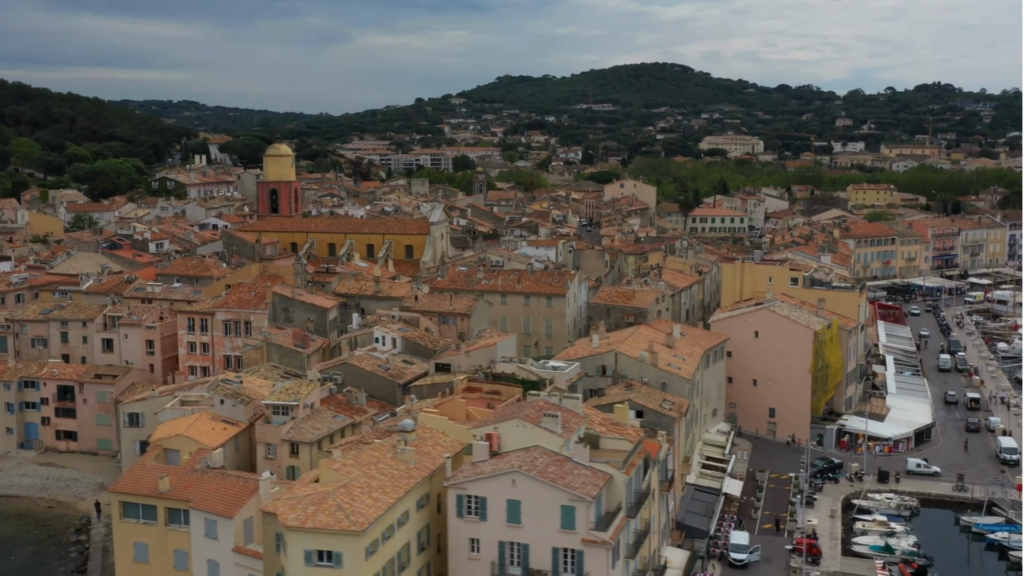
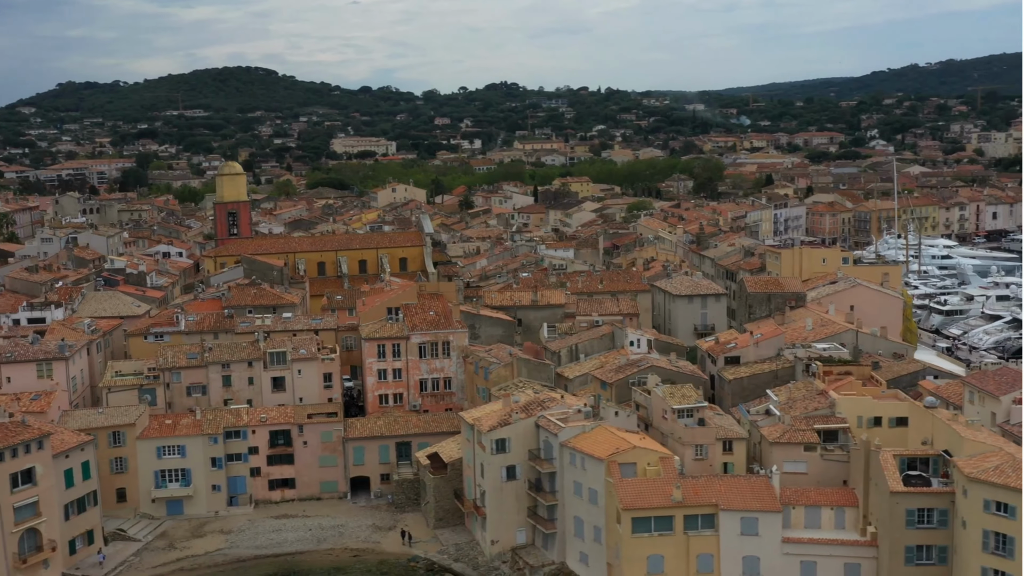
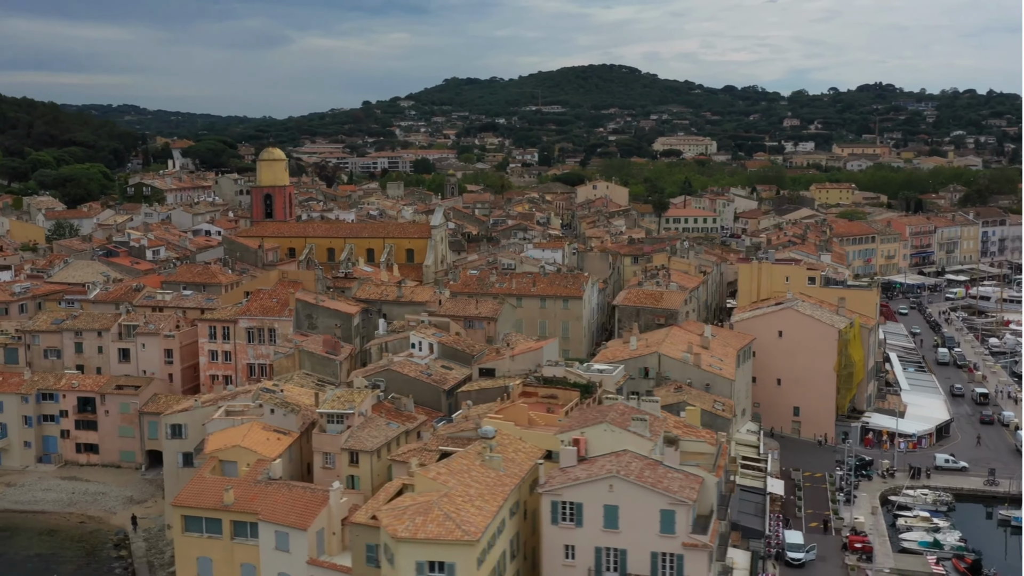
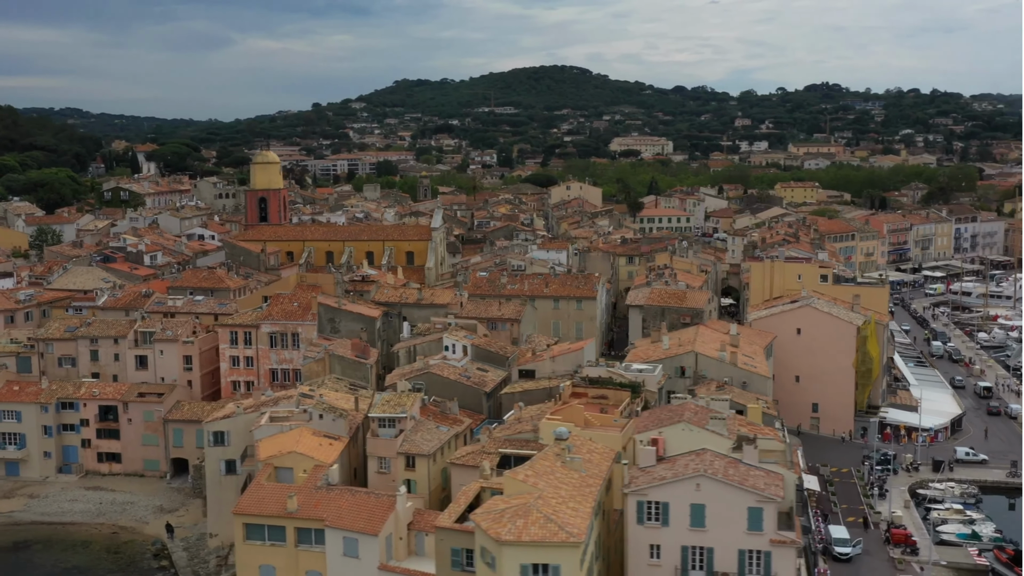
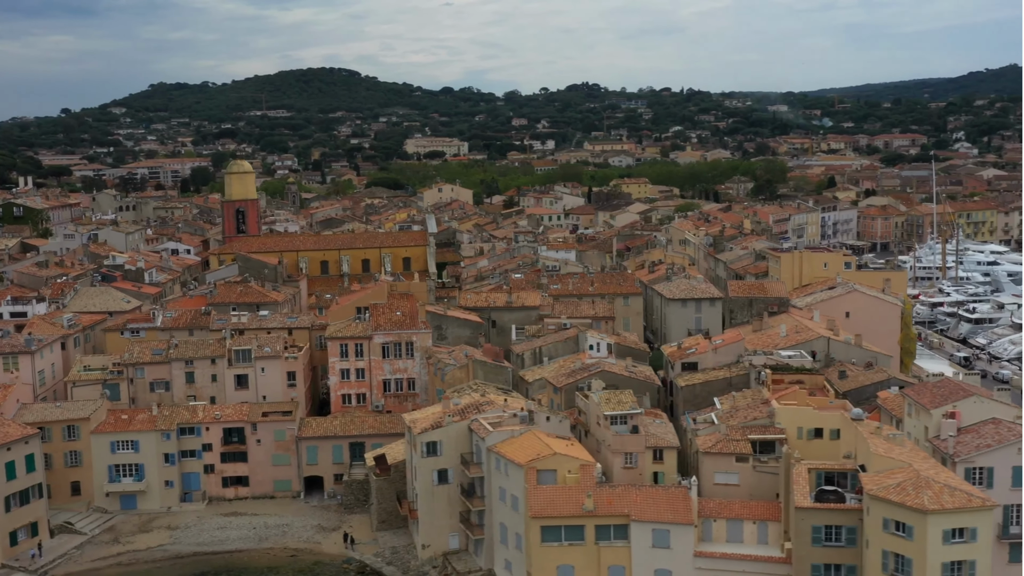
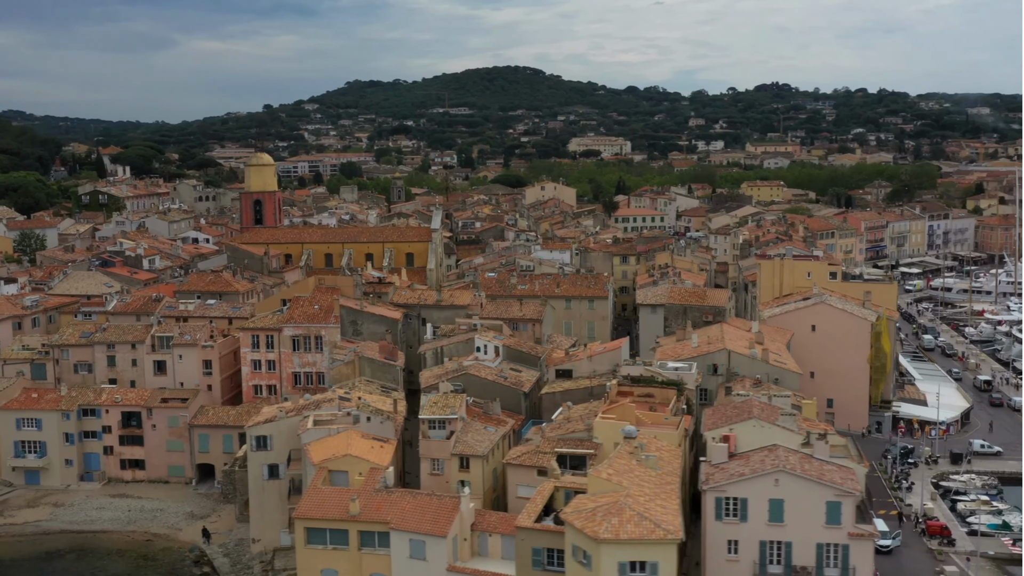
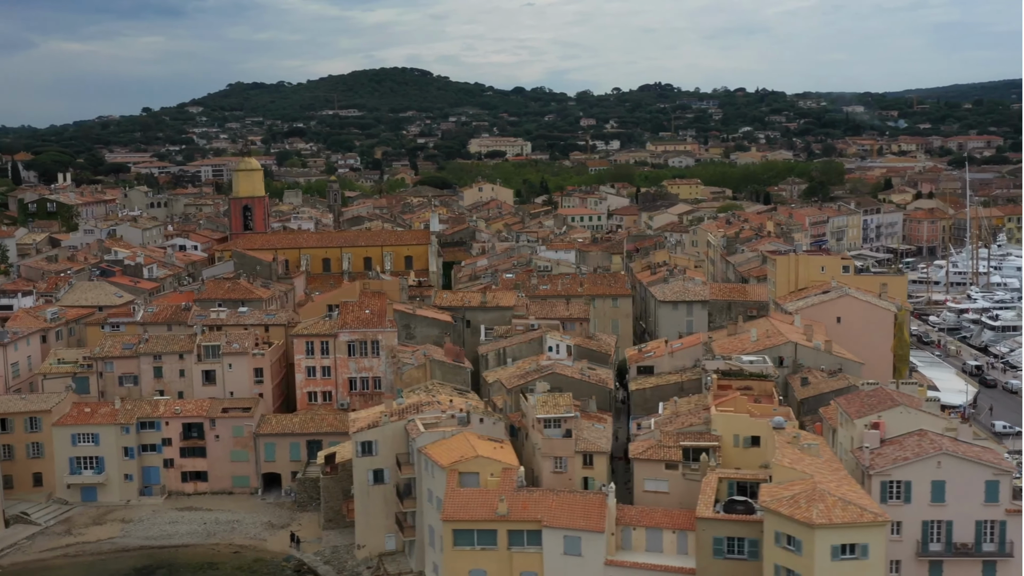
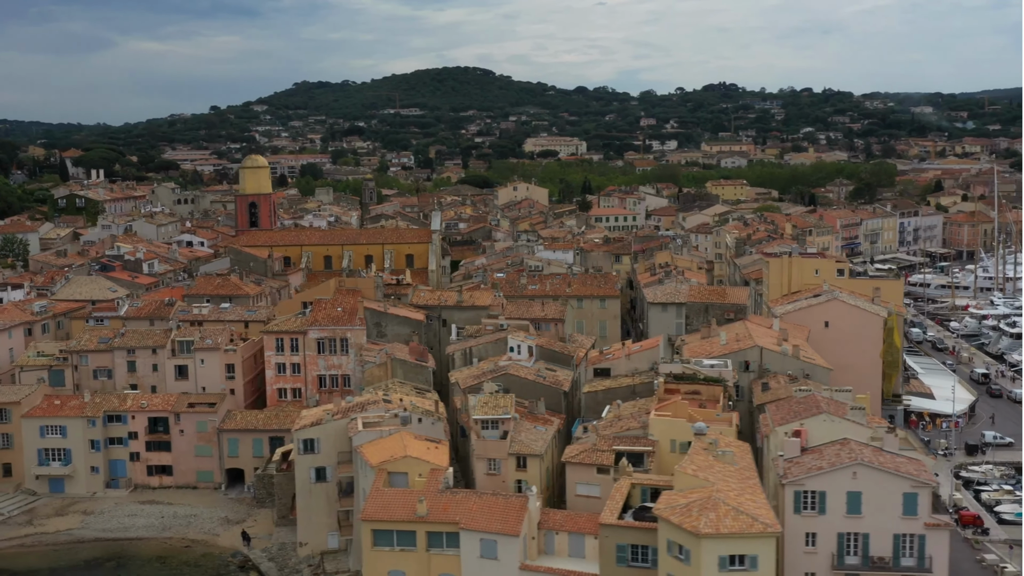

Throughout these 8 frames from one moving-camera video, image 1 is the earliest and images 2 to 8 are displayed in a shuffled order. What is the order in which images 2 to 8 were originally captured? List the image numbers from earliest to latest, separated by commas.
3, 4, 6, 8, 7, 5, 2
